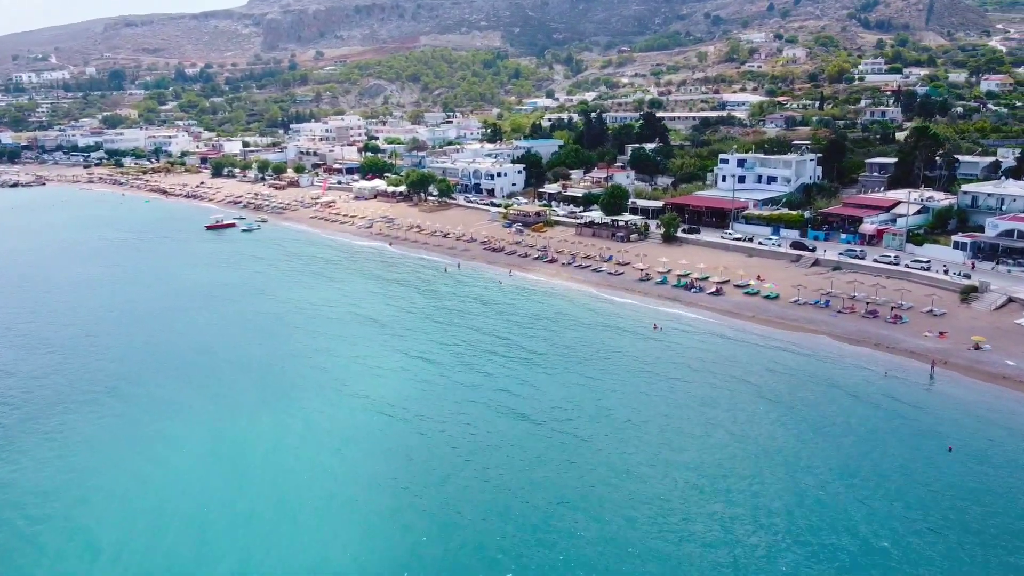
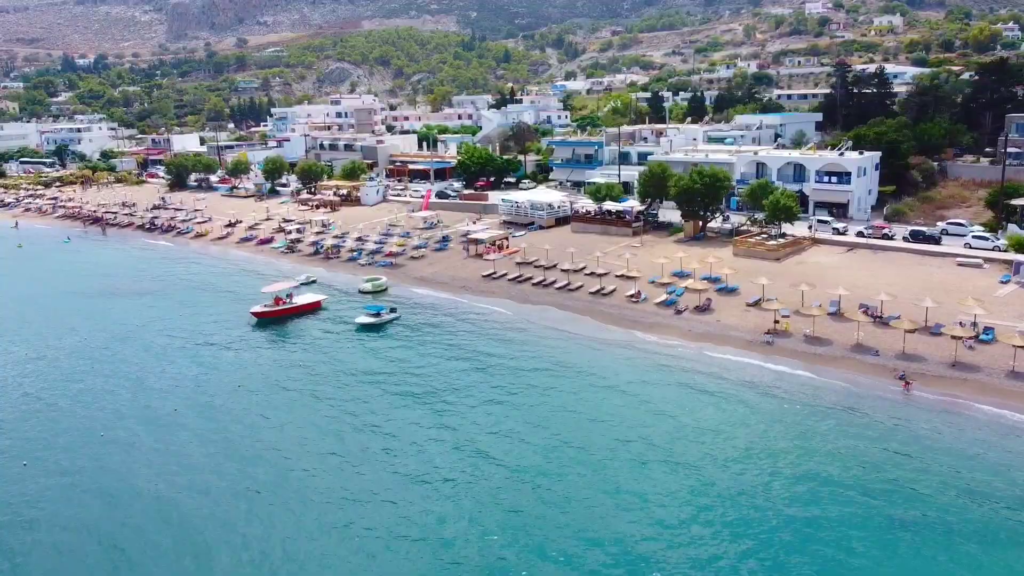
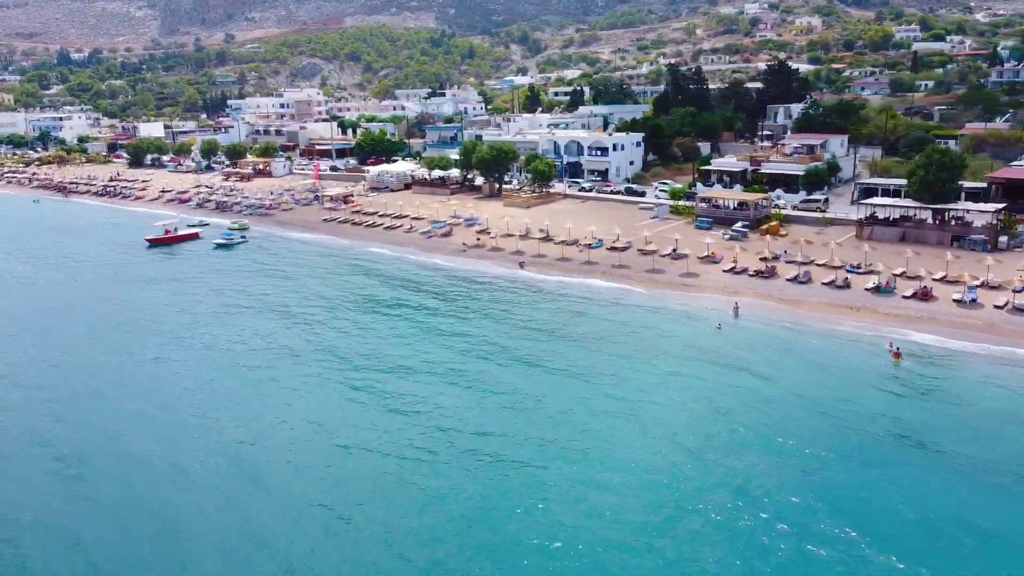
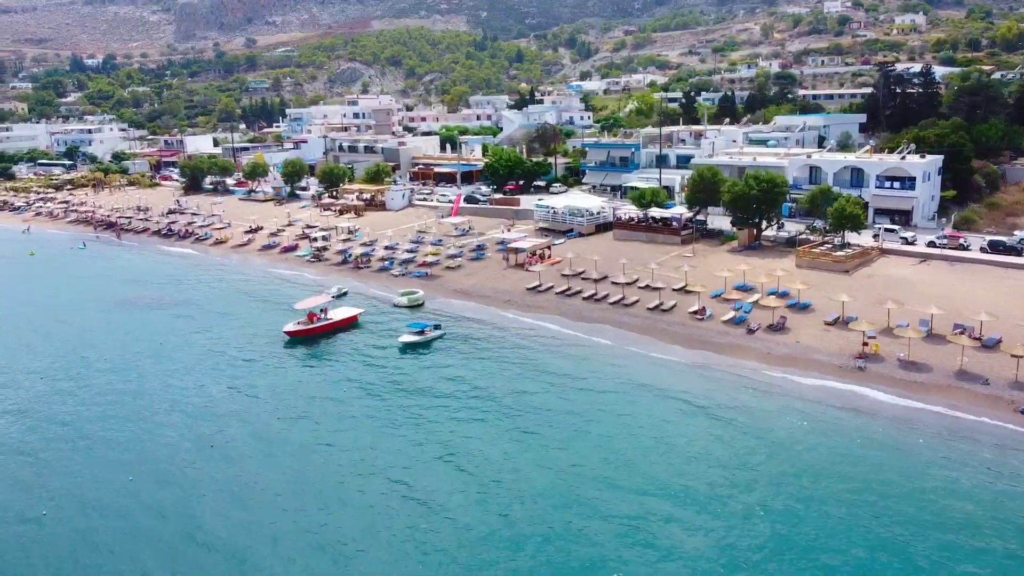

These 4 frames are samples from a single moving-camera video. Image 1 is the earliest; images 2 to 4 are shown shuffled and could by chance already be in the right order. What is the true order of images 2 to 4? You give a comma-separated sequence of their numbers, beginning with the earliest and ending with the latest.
3, 2, 4
